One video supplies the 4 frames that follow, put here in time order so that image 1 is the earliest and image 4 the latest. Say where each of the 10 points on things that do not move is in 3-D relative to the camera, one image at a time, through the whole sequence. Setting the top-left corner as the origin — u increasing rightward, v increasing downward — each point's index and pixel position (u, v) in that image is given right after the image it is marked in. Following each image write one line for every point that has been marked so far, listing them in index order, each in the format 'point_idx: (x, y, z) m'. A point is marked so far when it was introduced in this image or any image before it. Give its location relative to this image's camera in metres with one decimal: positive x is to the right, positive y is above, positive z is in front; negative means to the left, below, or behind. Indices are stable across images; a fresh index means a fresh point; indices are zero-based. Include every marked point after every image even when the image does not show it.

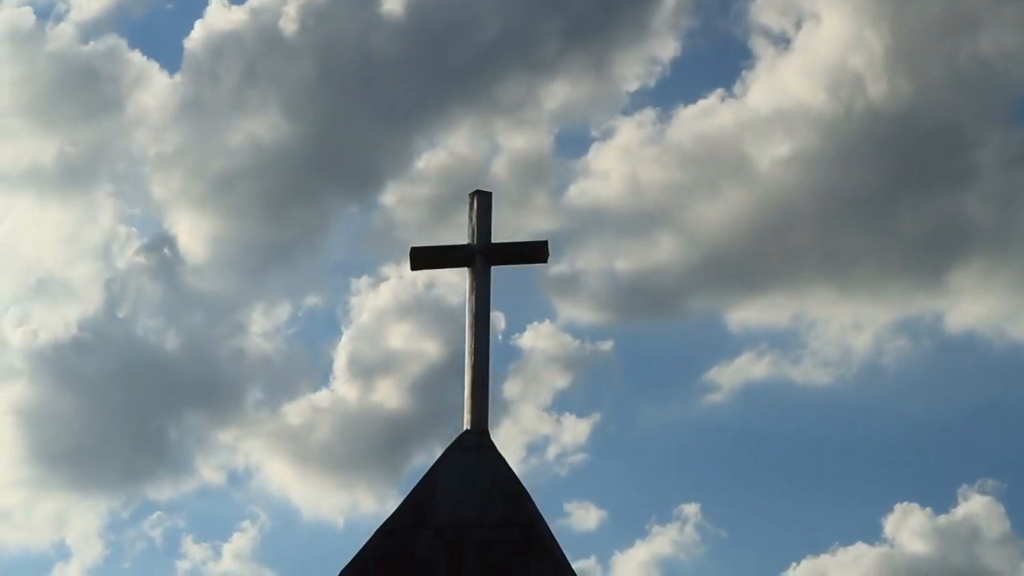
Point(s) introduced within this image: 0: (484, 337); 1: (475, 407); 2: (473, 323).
0: (-0.1, -0.2, +9.5) m
1: (-0.2, -0.6, +9.5) m
2: (-0.2, -0.2, +9.5) m
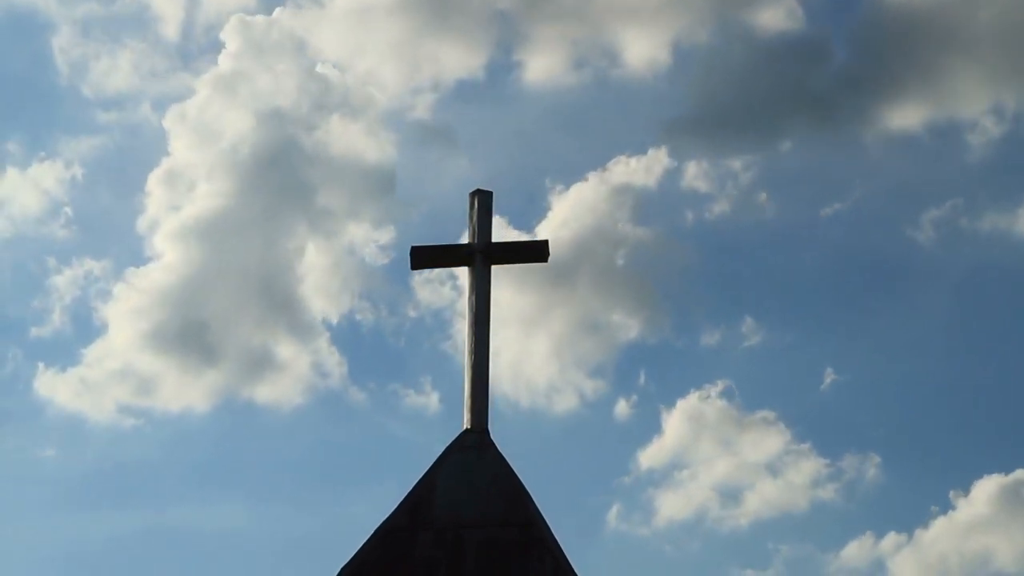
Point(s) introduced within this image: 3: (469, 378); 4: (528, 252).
0: (-0.1, -0.2, +9.4) m
1: (-0.2, -0.6, +9.4) m
2: (-0.2, -0.2, +9.4) m
3: (-0.2, -0.4, +9.5) m
4: (+0.1, +0.2, +9.4) m
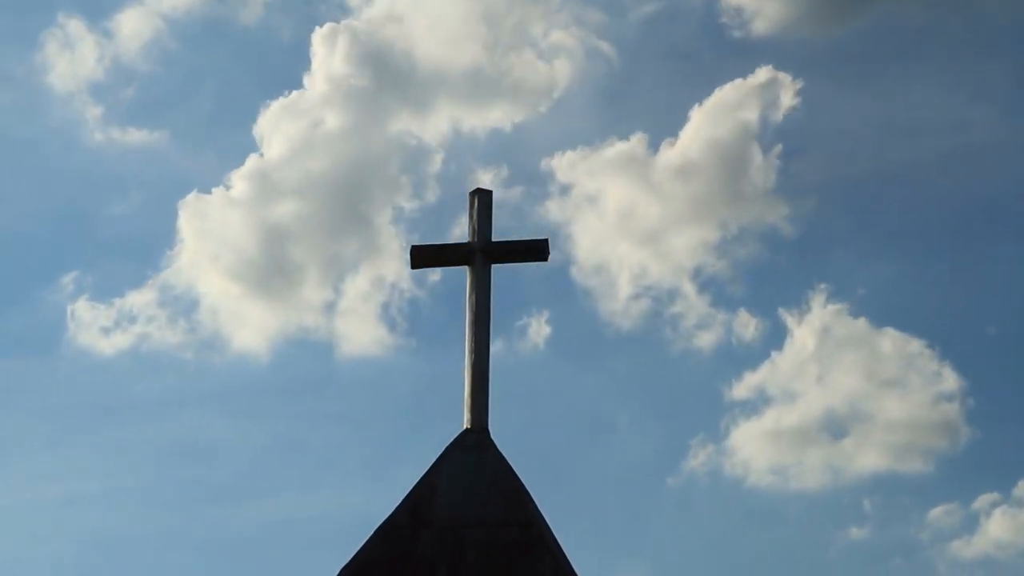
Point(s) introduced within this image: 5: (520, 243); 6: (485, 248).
0: (-0.1, -0.2, +9.4) m
1: (-0.2, -0.6, +9.4) m
2: (-0.2, -0.2, +9.4) m
3: (-0.2, -0.4, +9.4) m
4: (+0.1, +0.2, +9.4) m
5: (0.0, +0.2, +9.3) m
6: (-0.1, +0.2, +9.3) m
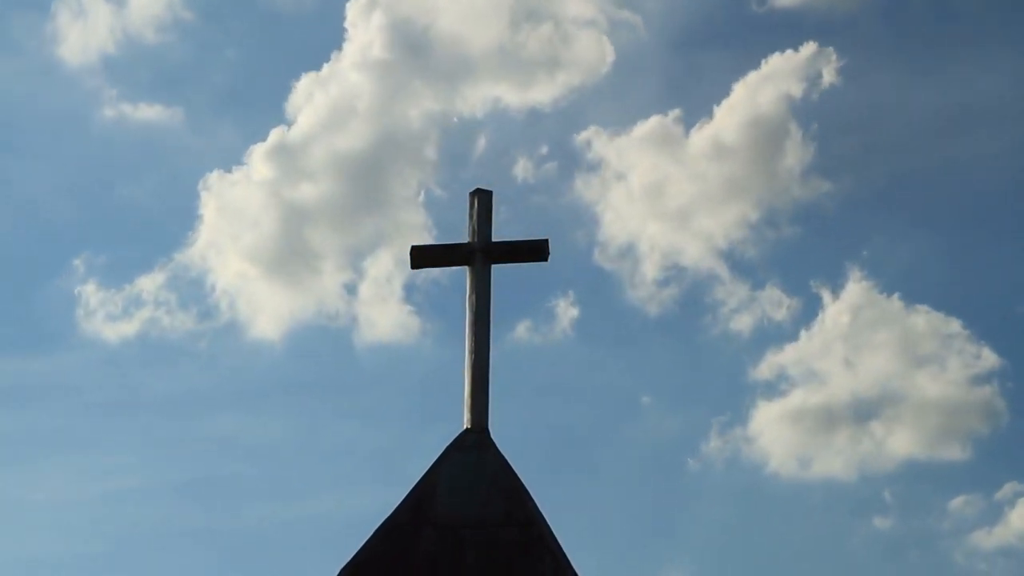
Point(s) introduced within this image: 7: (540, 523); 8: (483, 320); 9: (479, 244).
0: (-0.1, -0.2, +9.3) m
1: (-0.2, -0.6, +9.4) m
2: (-0.2, -0.2, +9.3) m
3: (-0.2, -0.4, +9.4) m
4: (+0.1, +0.2, +9.3) m
5: (0.0, +0.2, +9.3) m
6: (-0.1, +0.2, +9.3) m
7: (+0.1, -1.2, +9.4) m
8: (-0.1, -0.2, +9.3) m
9: (-0.2, +0.2, +9.3) m
